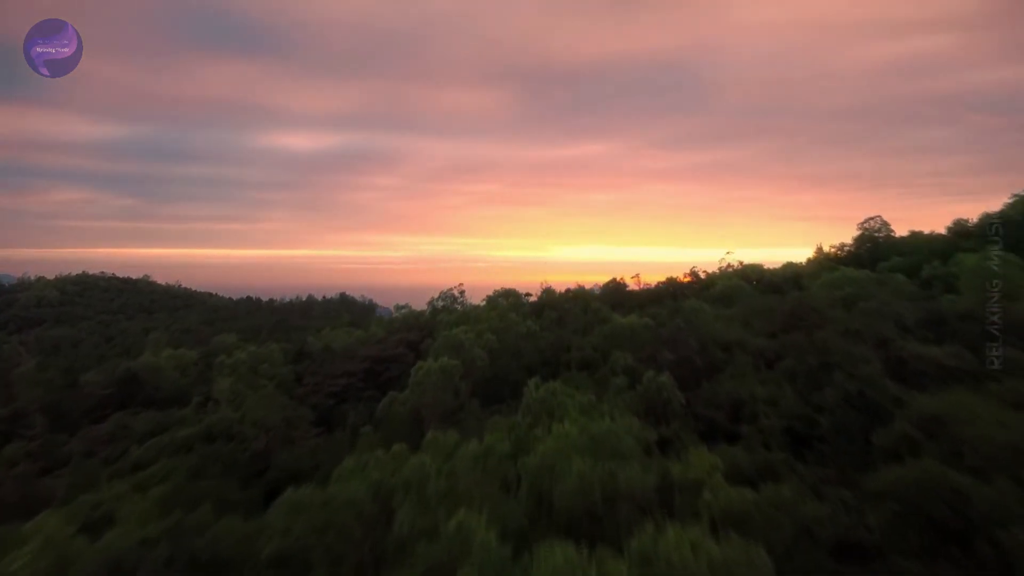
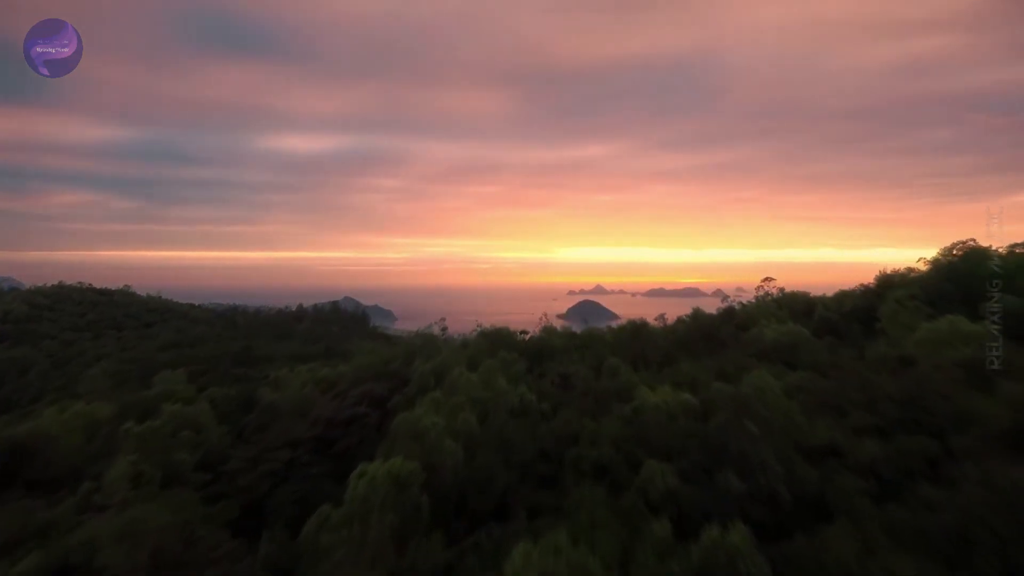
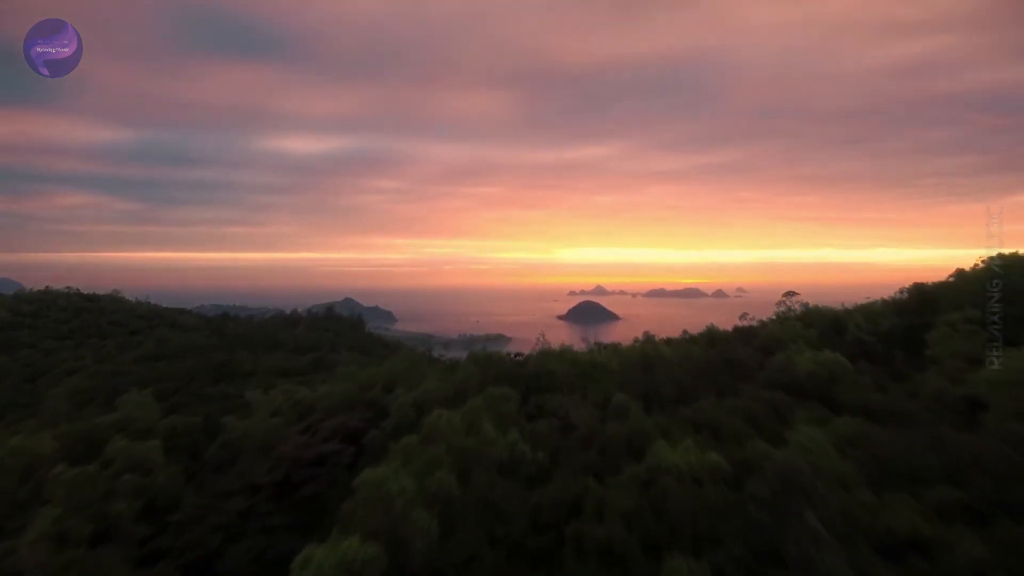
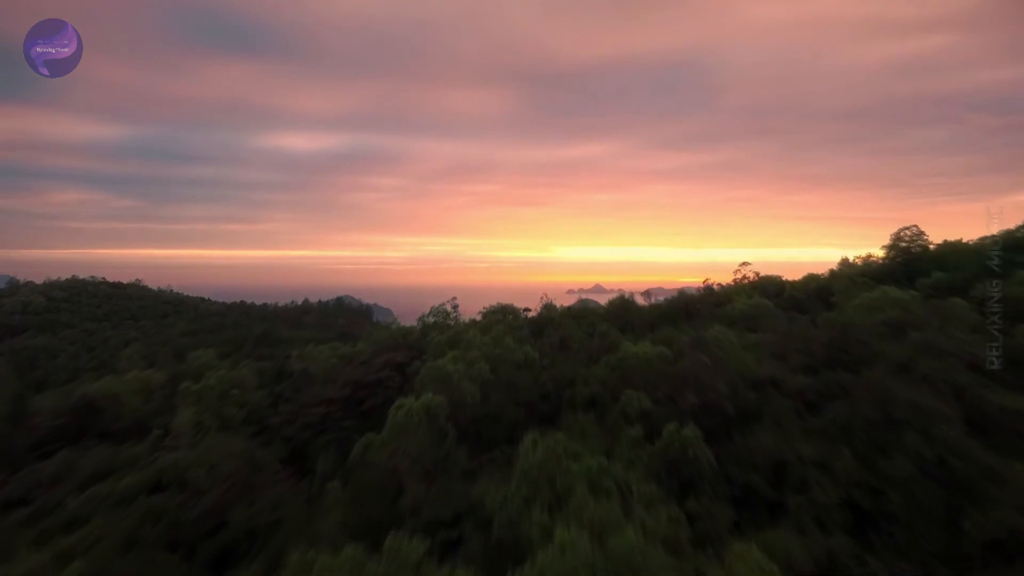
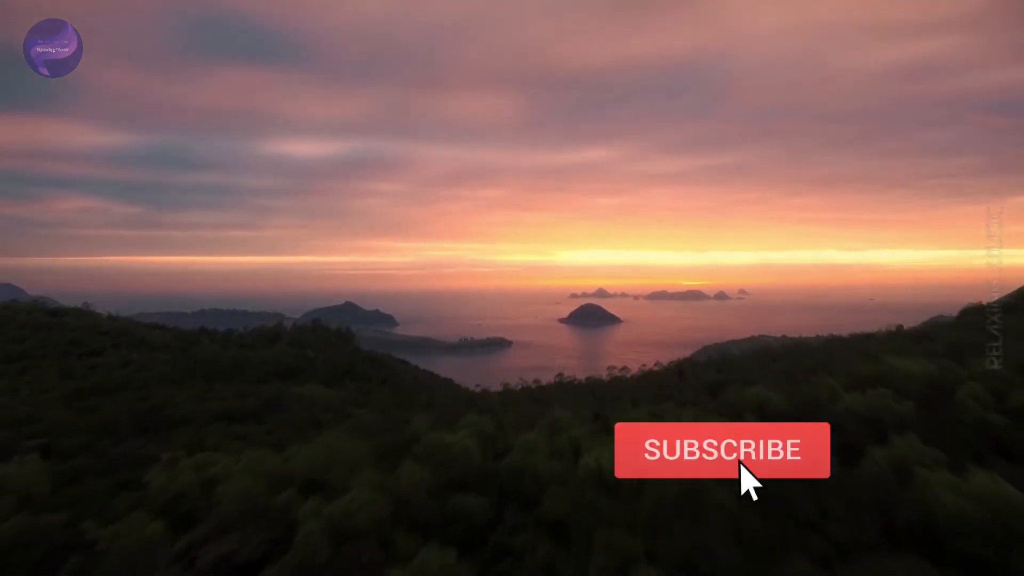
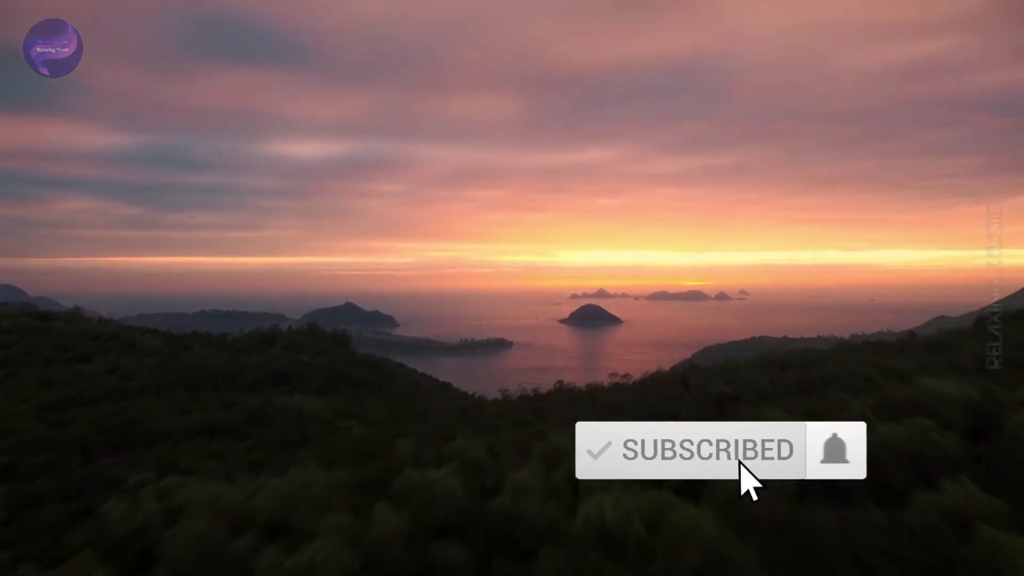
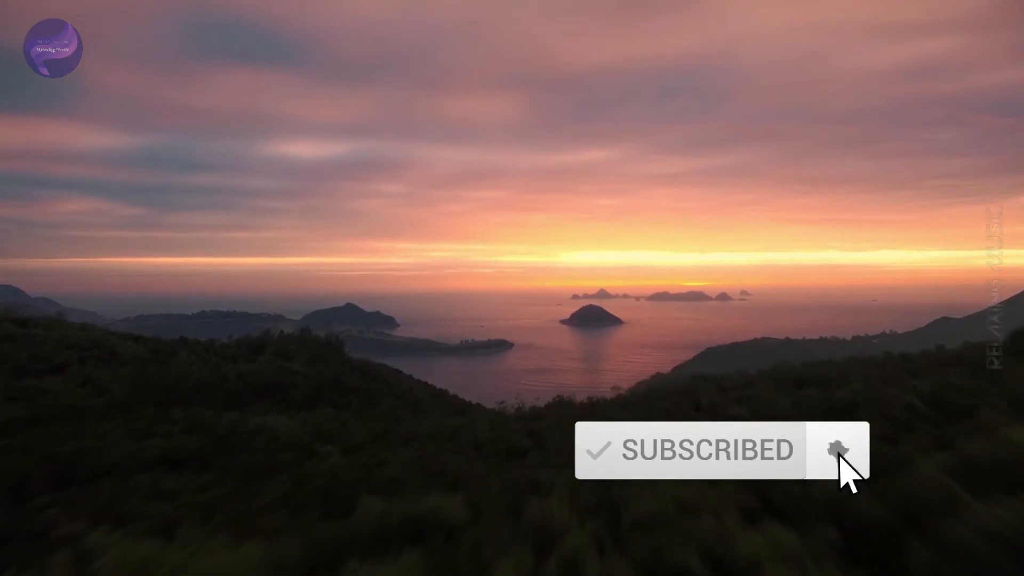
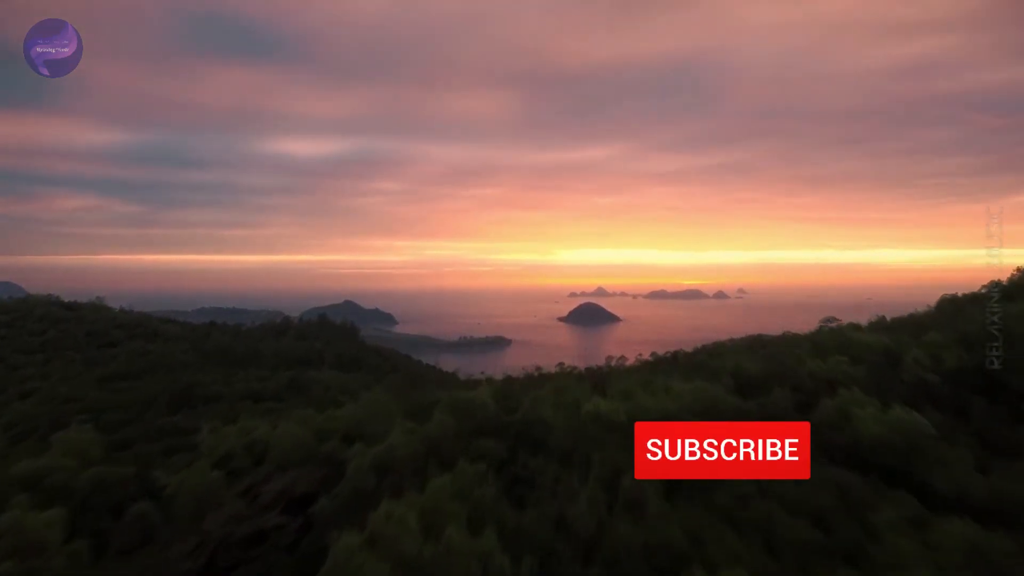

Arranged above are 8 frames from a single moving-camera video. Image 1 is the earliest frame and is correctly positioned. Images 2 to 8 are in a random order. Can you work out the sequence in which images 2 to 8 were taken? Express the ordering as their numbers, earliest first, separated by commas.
4, 2, 3, 8, 5, 6, 7
